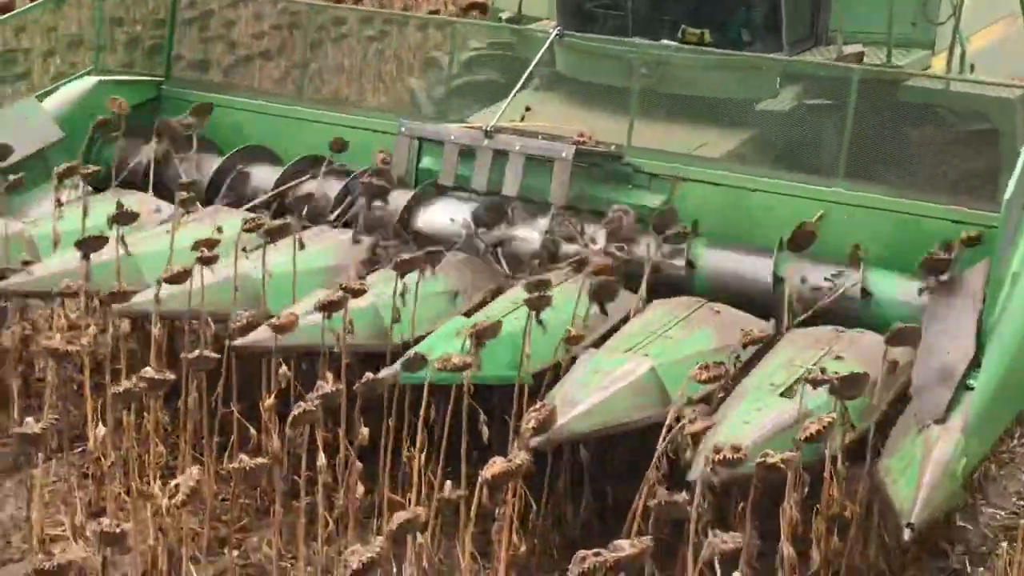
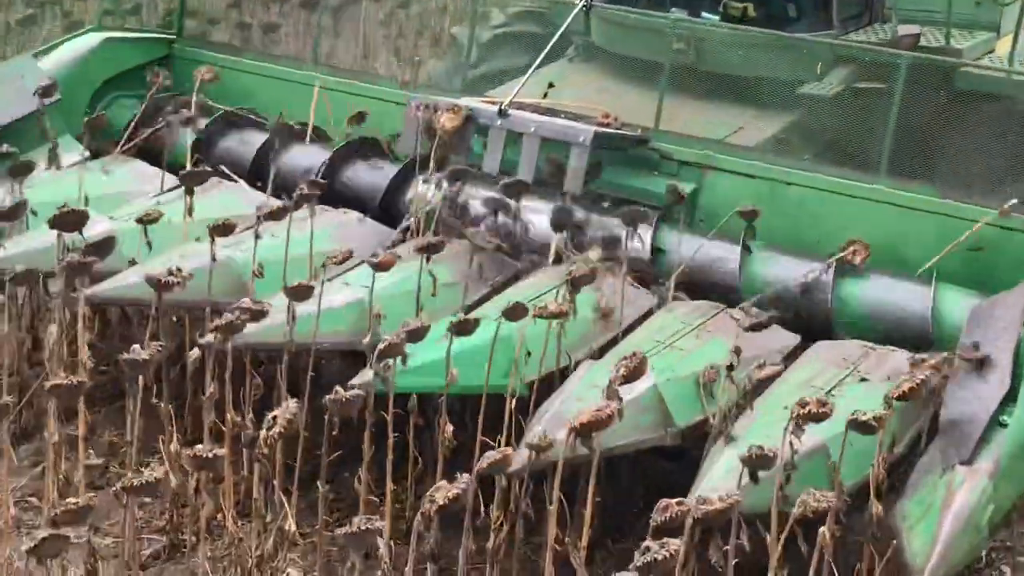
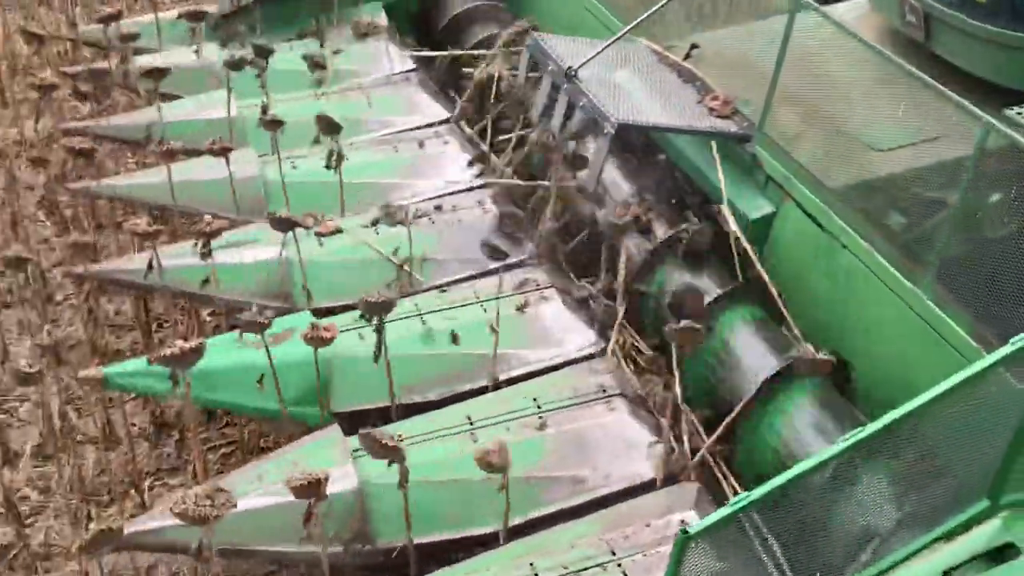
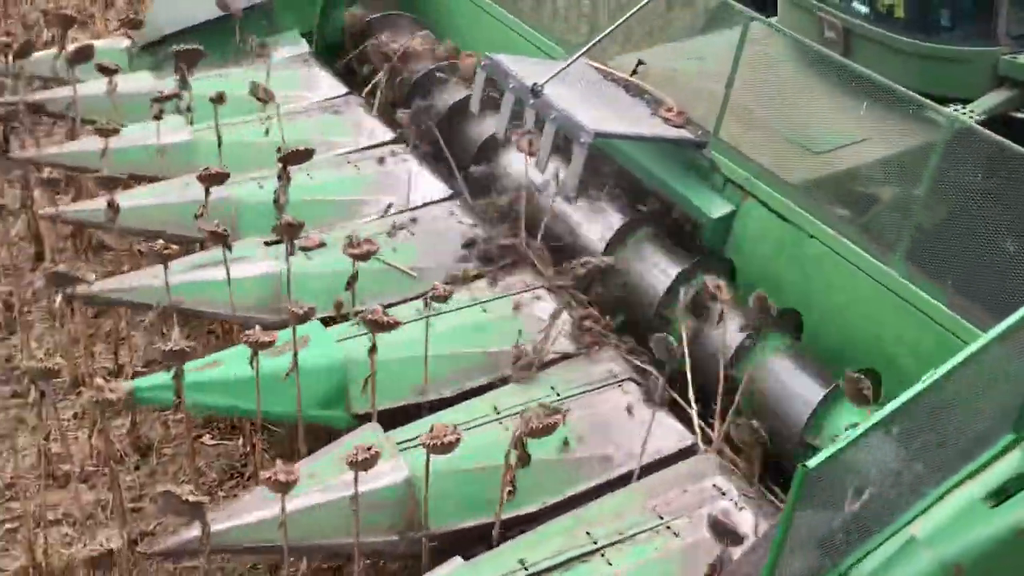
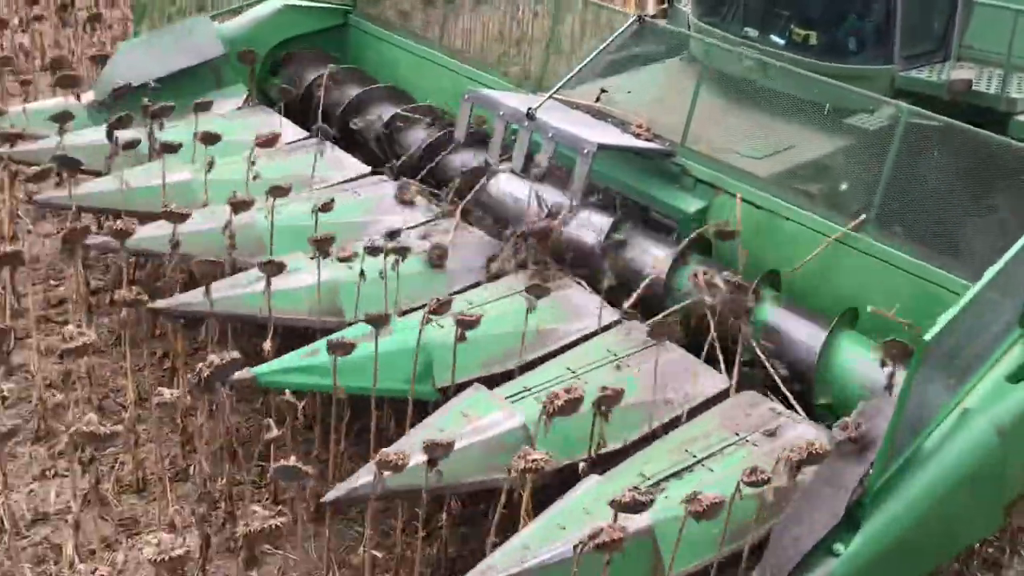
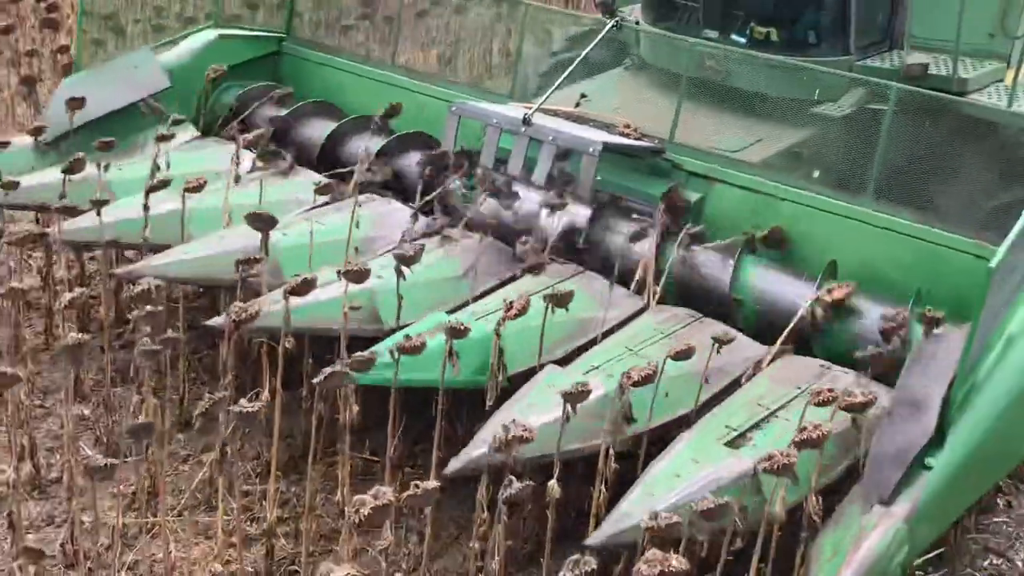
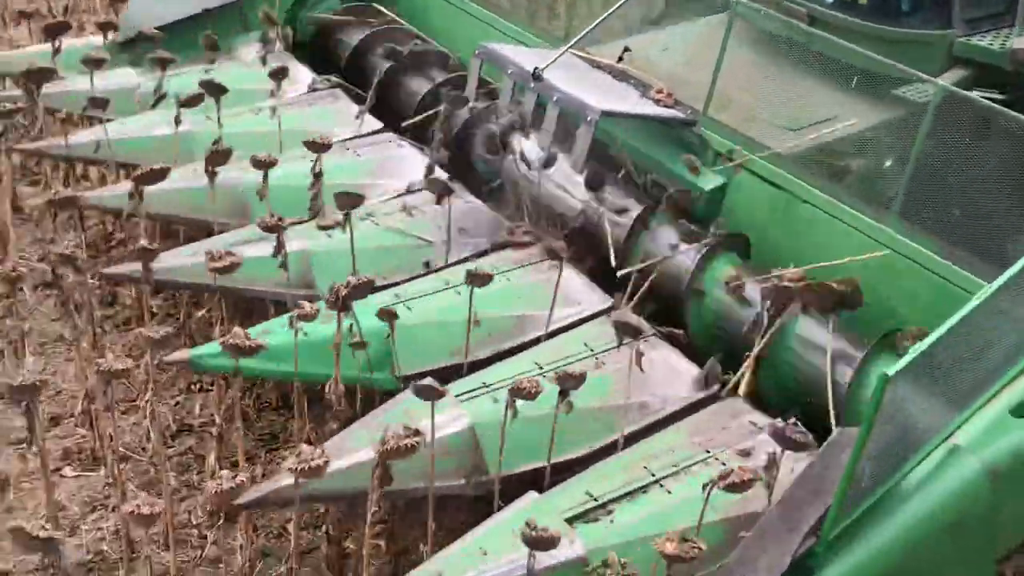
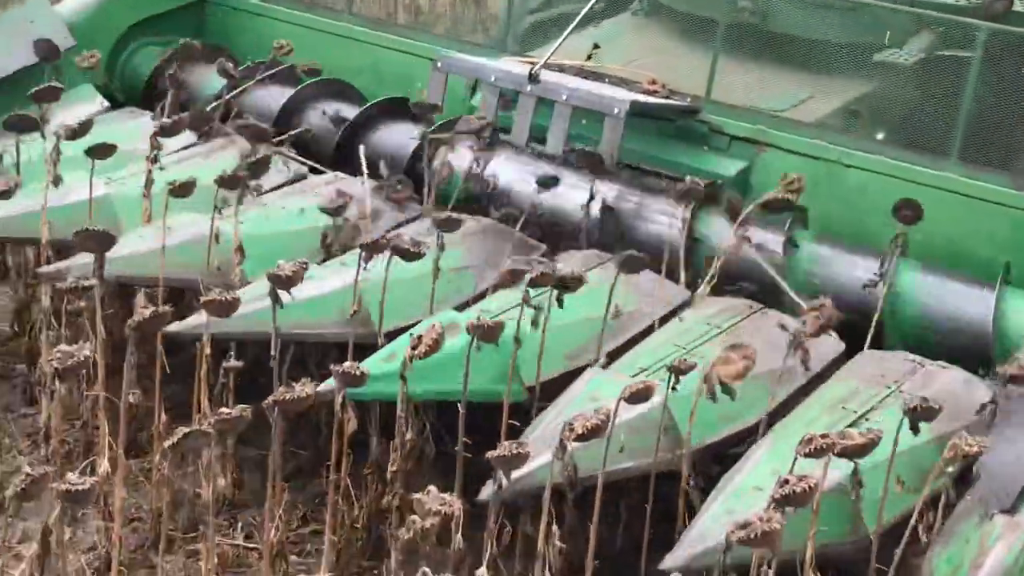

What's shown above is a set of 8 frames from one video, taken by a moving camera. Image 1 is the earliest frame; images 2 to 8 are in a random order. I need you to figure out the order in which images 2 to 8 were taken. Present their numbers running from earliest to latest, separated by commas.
2, 8, 6, 5, 7, 4, 3
